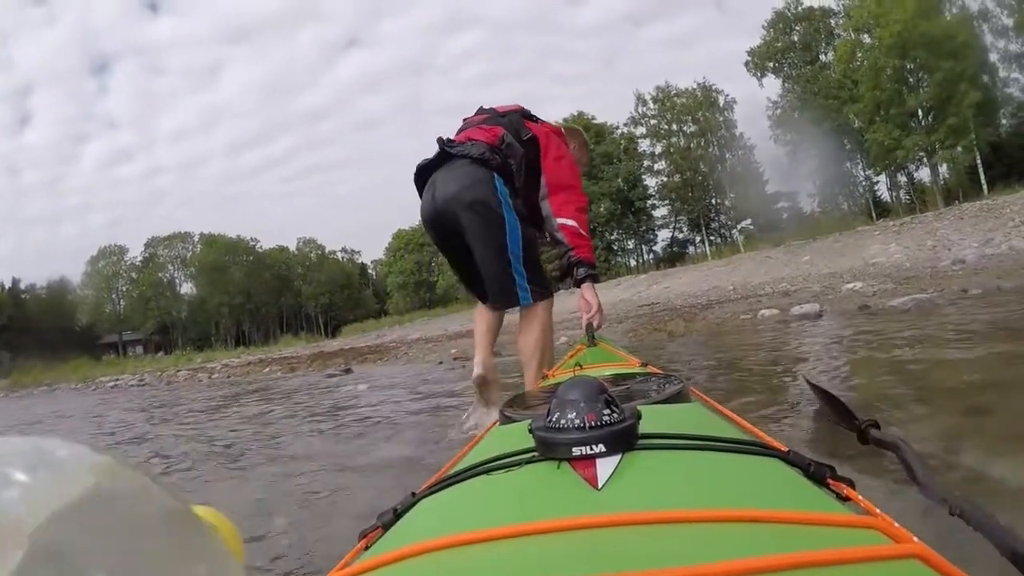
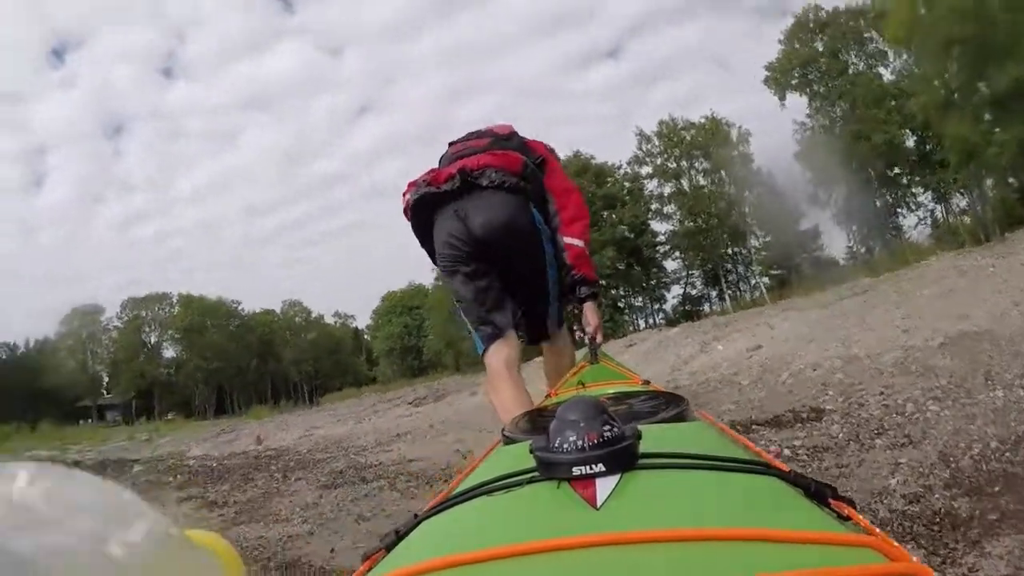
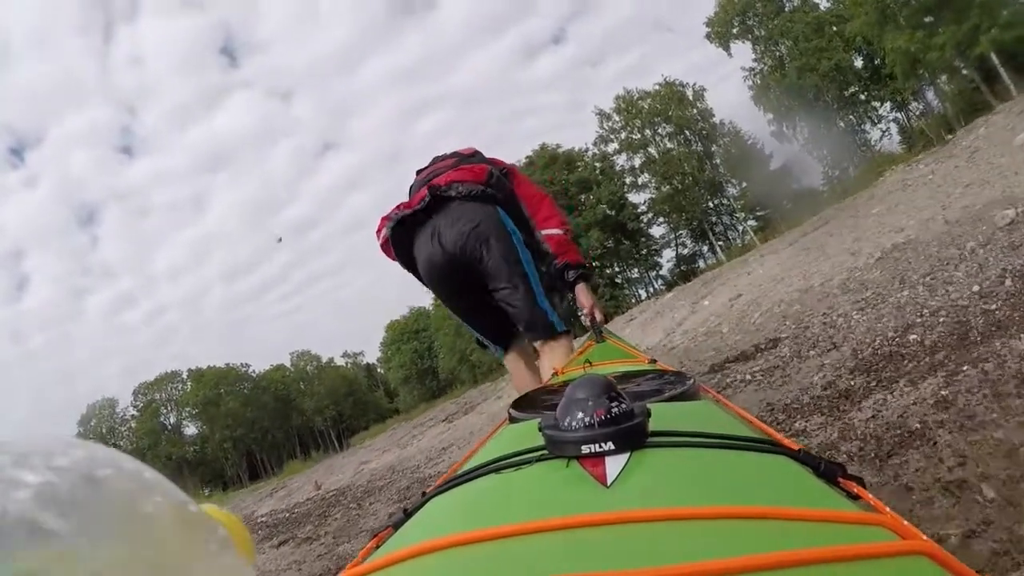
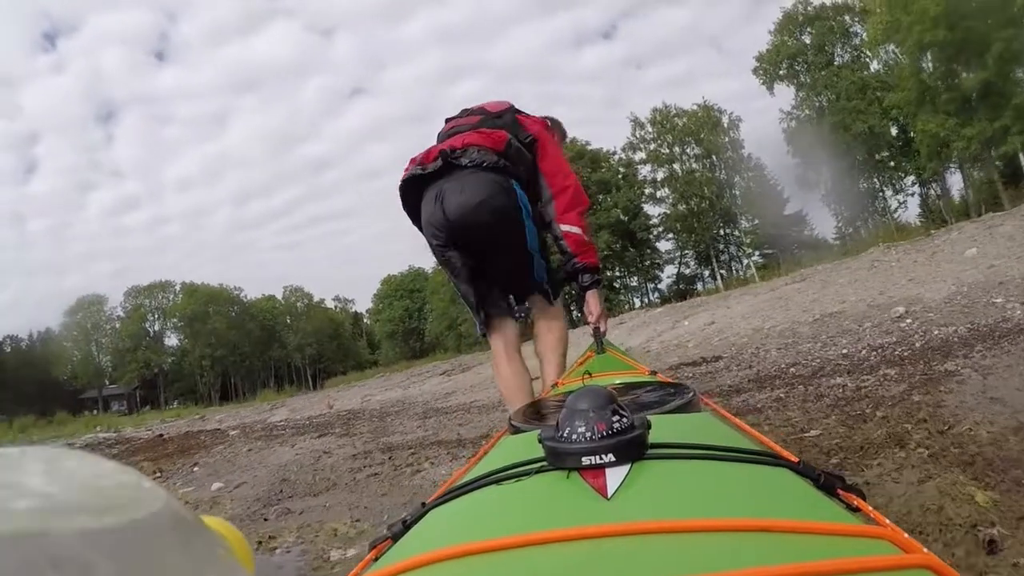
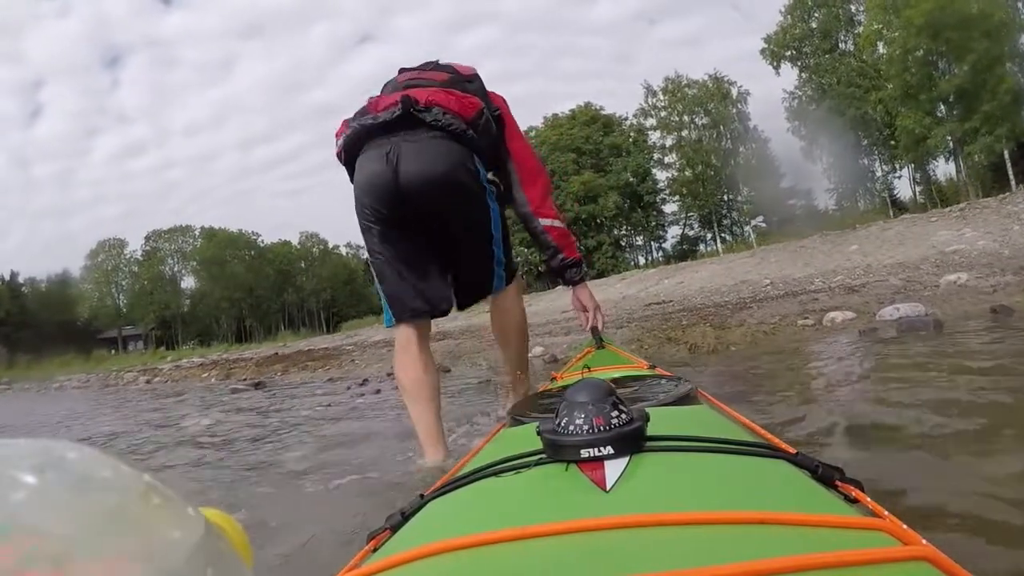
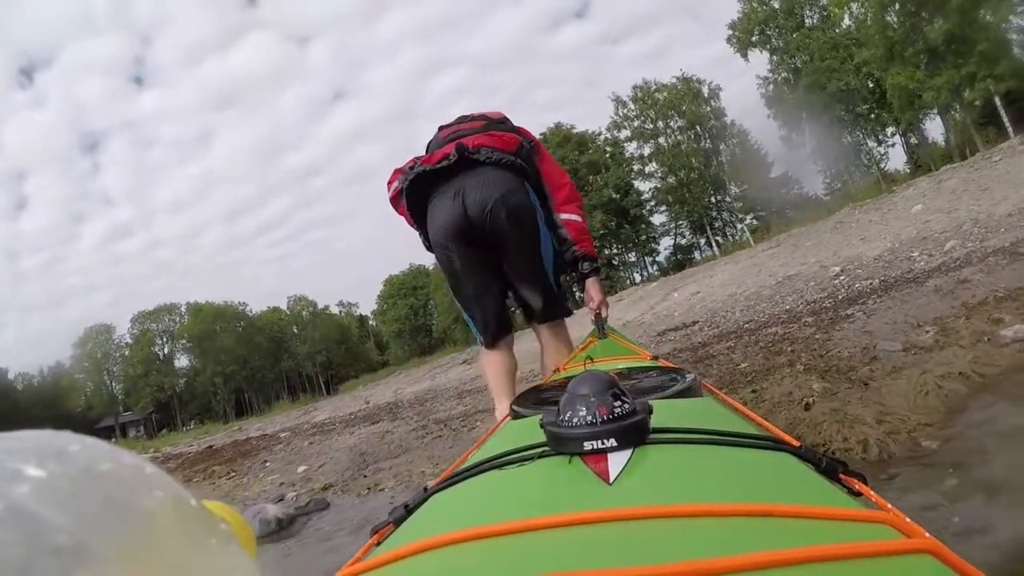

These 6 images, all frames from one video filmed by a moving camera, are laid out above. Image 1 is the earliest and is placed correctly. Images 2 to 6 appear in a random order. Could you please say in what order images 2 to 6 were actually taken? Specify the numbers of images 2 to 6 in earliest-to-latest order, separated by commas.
5, 6, 4, 3, 2
